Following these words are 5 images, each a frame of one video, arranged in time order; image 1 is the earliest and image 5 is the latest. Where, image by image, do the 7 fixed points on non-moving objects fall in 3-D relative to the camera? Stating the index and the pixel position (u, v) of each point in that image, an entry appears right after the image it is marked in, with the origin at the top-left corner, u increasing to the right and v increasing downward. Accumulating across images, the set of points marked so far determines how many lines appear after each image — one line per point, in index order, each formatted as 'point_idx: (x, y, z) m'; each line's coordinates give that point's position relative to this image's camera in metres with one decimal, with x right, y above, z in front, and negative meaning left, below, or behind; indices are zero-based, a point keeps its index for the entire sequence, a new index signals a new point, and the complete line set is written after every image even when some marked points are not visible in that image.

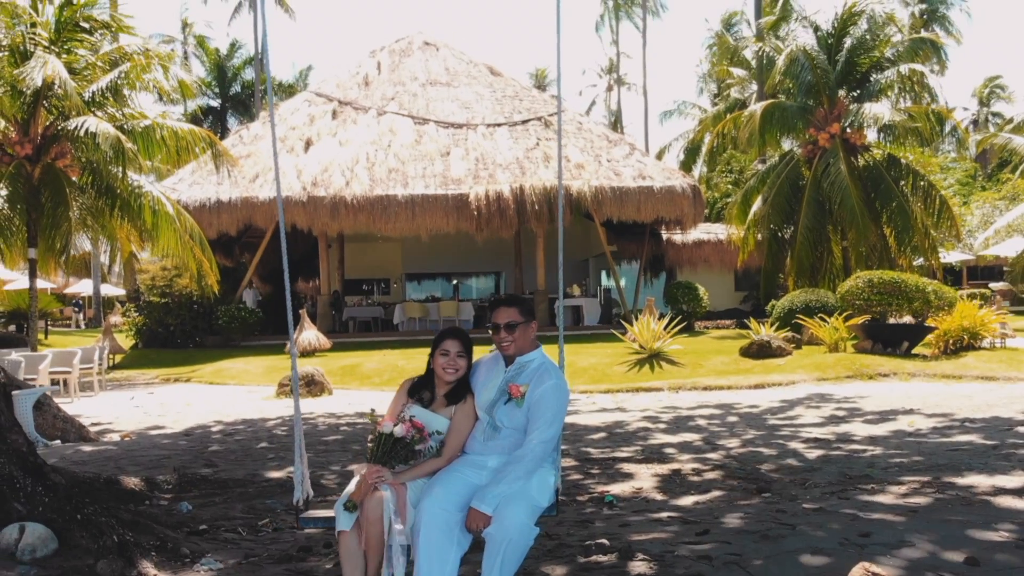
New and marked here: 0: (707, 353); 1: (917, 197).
0: (+2.7, -0.9, +11.6) m
1: (+9.0, +2.0, +18.7) m
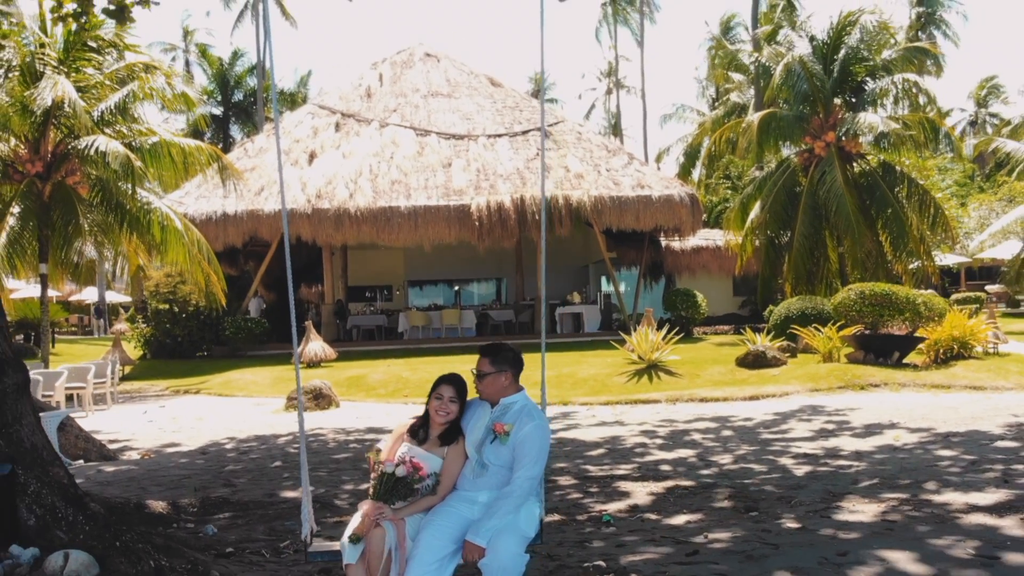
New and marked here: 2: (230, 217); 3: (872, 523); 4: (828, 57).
0: (+2.7, -1.1, +11.9) m
1: (+9.0, +1.9, +19.0) m
2: (-5.6, +1.4, +16.7) m
3: (+1.8, -1.2, +4.2) m
4: (+7.2, +5.3, +19.3) m
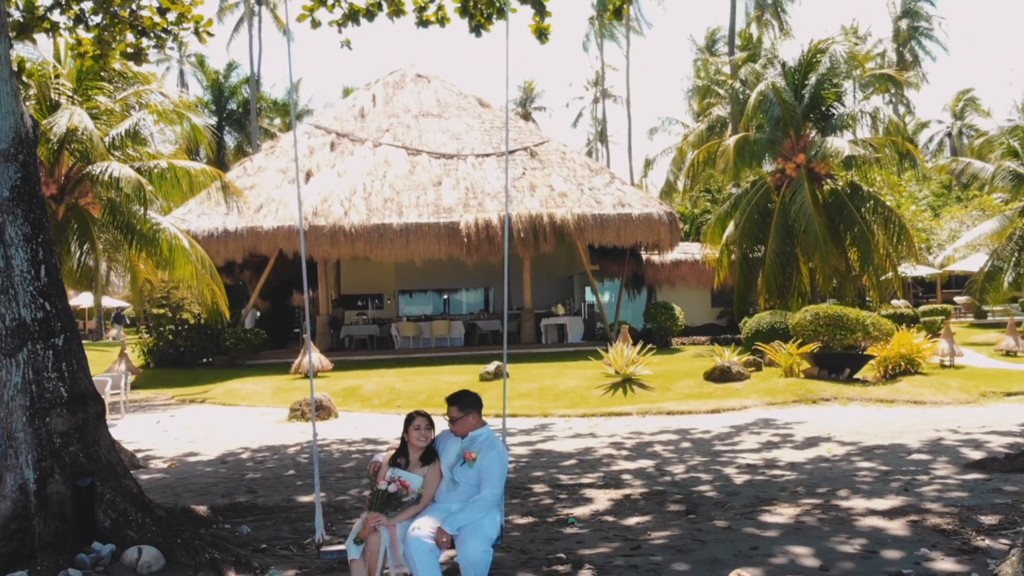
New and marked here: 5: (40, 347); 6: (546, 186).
0: (+2.5, -1.3, +12.9) m
1: (+8.7, +1.6, +20.0) m
2: (-5.8, +1.1, +17.6) m
3: (+1.7, -1.4, +5.2) m
4: (+6.9, +5.0, +20.4) m
5: (-2.5, -0.3, +4.5) m
6: (+0.8, +2.3, +19.5) m
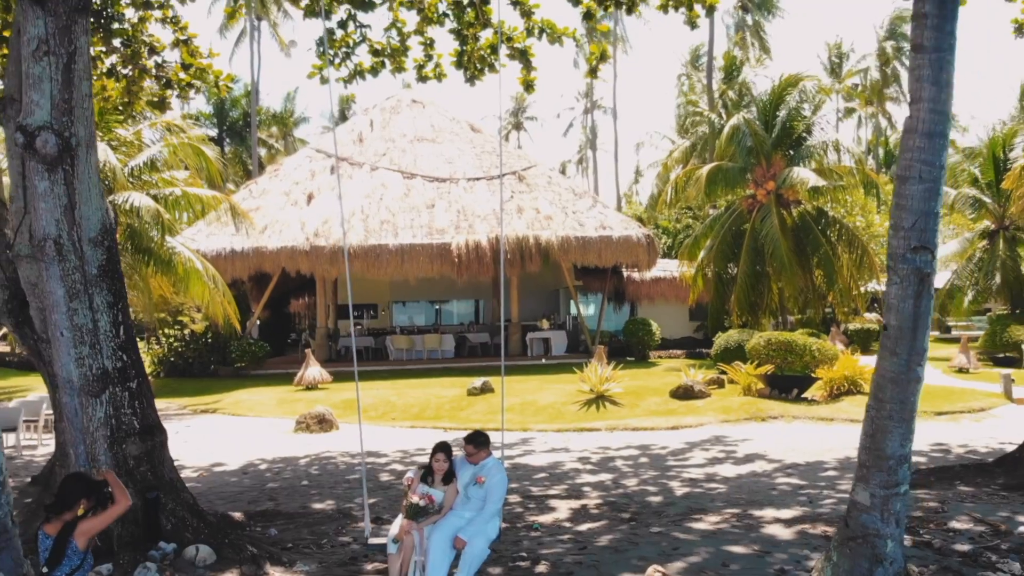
0: (+2.2, -1.8, +14.2) m
1: (+8.4, +1.1, +21.4) m
2: (-6.1, +0.8, +18.8) m
3: (+1.5, -1.8, +6.5) m
4: (+6.6, +4.5, +21.7) m
5: (-2.7, -0.7, +5.8) m
6: (+0.5, +1.9, +20.8) m
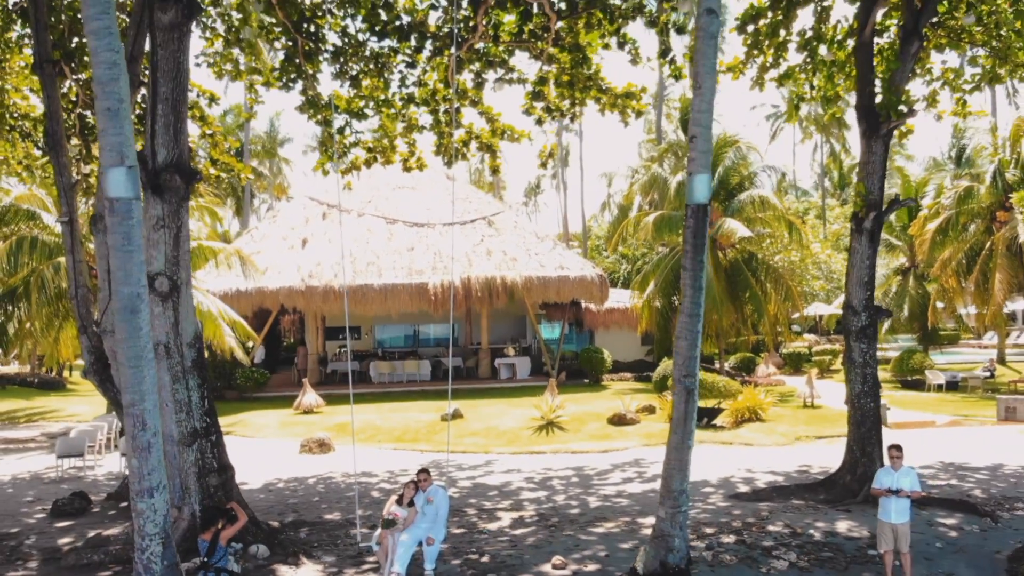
0: (+1.5, -2.7, +17.2) m
1: (+7.5, +0.2, +24.6) m
2: (-6.9, -0.1, +21.6) m
3: (+1.0, -2.7, +9.5) m
4: (+5.8, +3.6, +24.8) m
5: (-3.2, -1.6, +8.7) m
6: (-0.3, +1.0, +23.8) m
